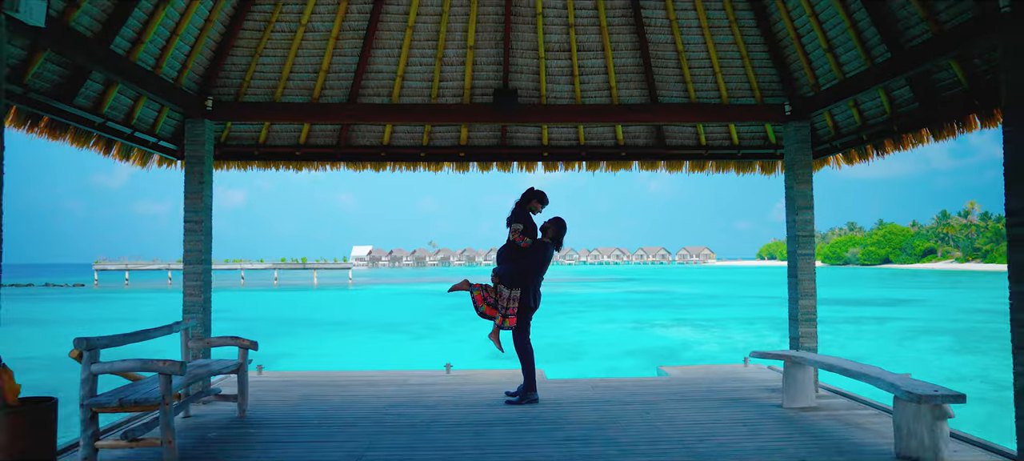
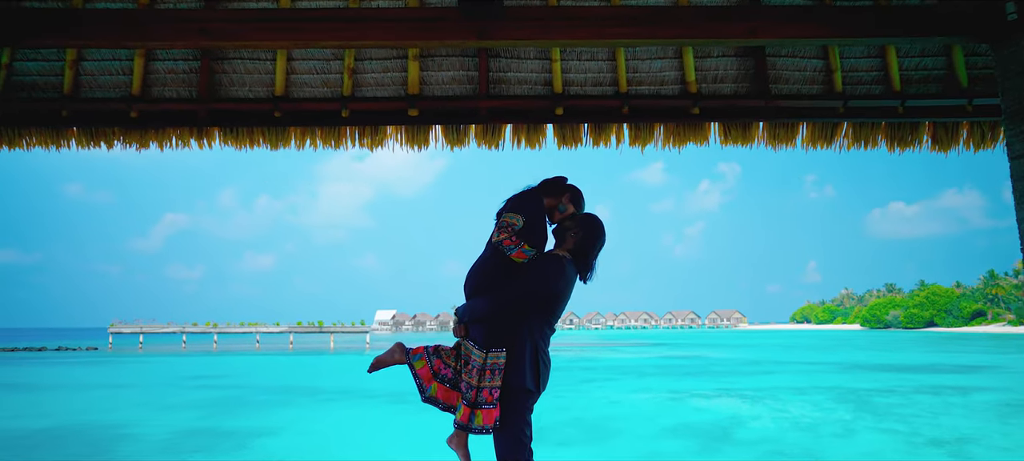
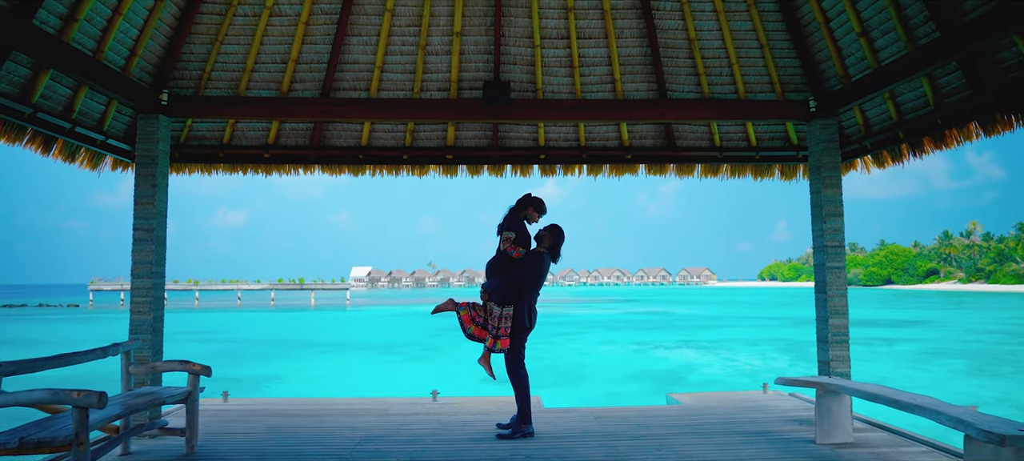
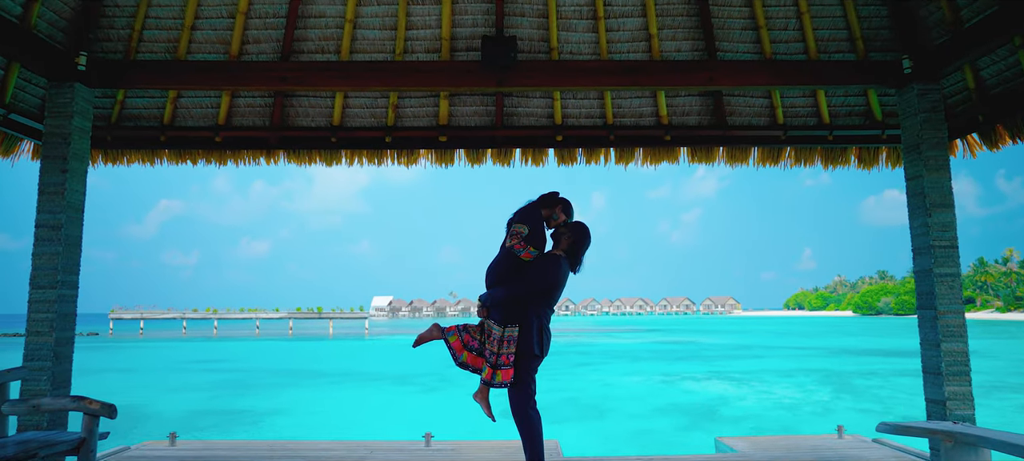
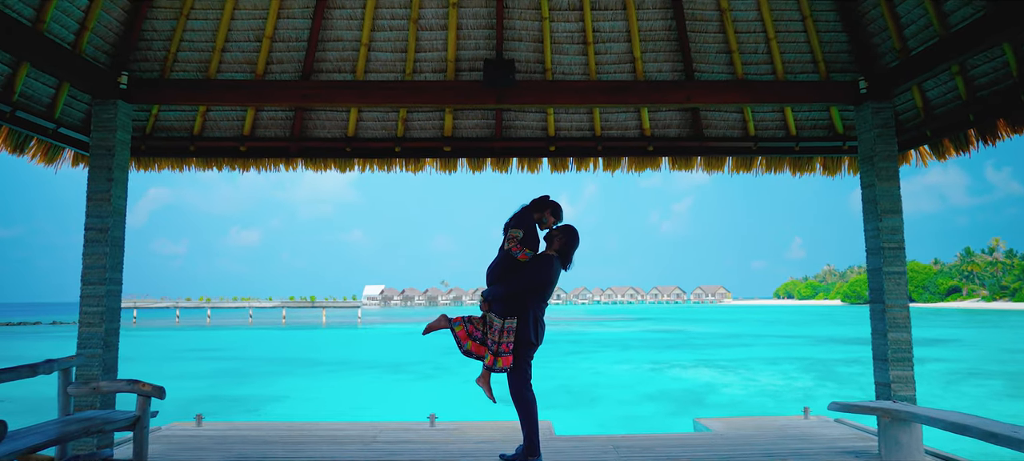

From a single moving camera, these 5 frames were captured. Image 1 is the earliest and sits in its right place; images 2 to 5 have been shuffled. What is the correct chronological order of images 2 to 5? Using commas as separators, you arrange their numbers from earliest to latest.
3, 5, 4, 2
